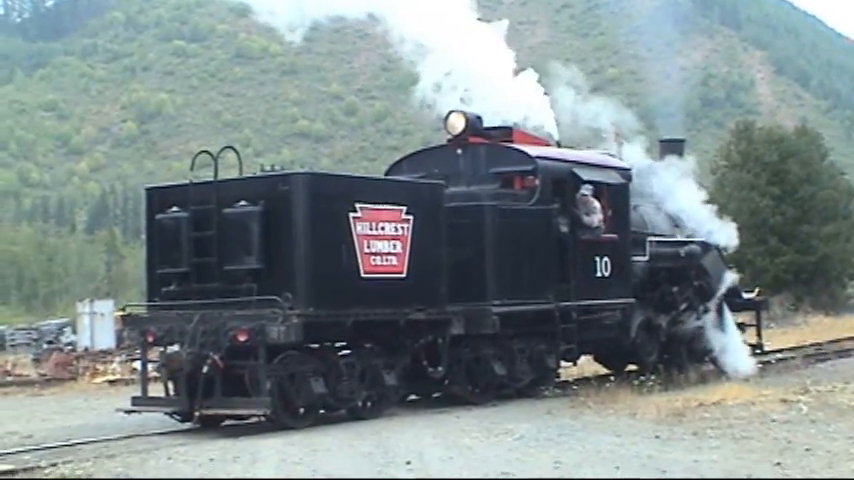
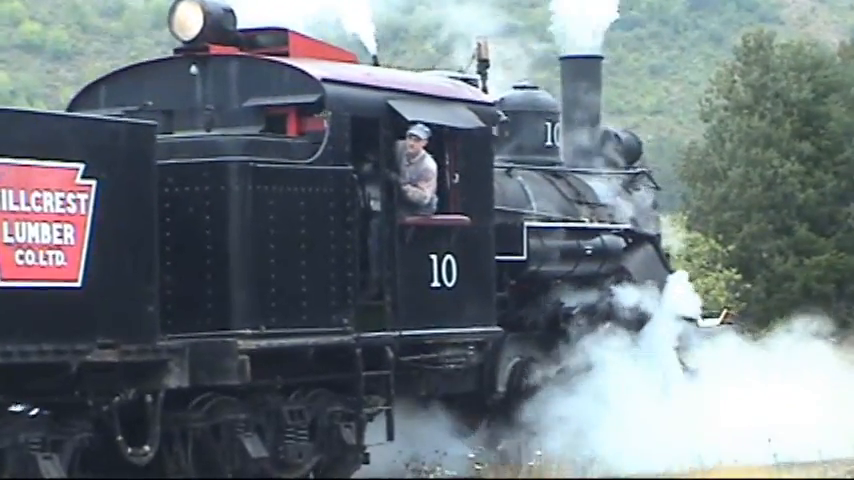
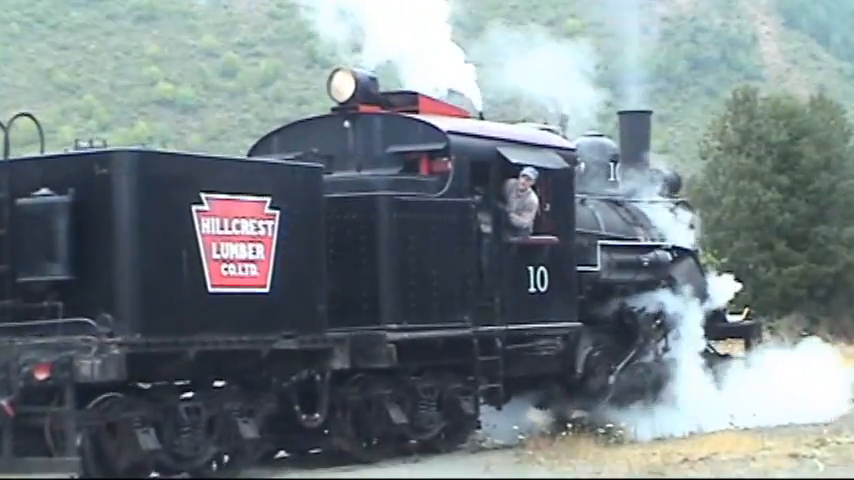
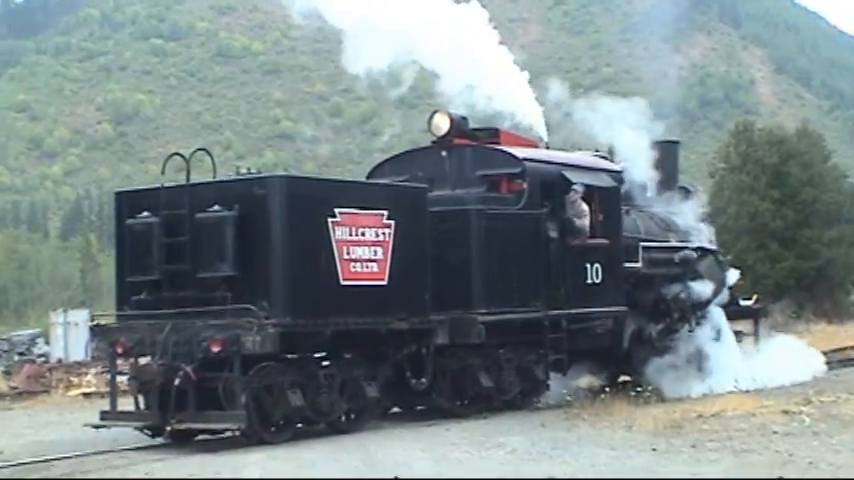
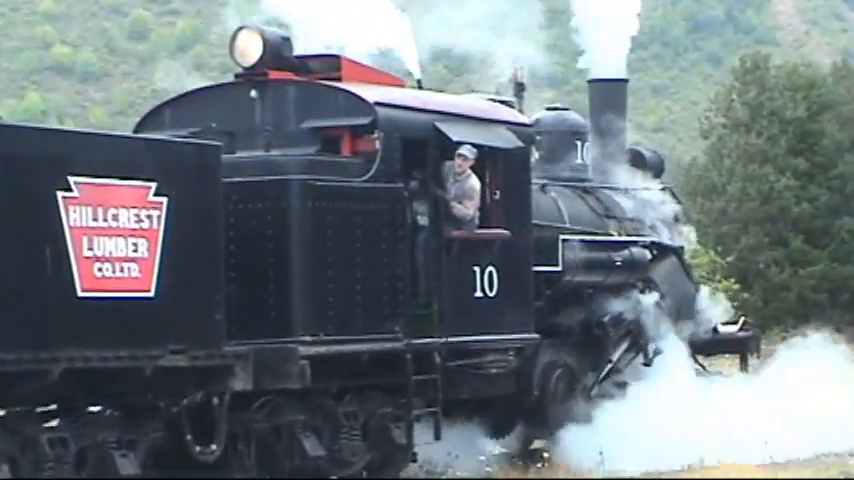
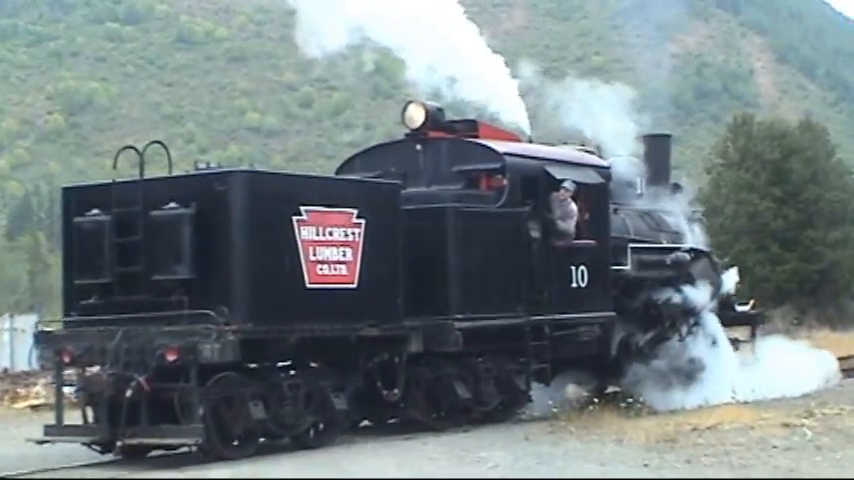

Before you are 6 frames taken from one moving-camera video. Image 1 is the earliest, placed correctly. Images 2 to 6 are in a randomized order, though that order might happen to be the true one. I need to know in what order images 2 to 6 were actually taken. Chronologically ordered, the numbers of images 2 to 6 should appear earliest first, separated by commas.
4, 6, 3, 5, 2
